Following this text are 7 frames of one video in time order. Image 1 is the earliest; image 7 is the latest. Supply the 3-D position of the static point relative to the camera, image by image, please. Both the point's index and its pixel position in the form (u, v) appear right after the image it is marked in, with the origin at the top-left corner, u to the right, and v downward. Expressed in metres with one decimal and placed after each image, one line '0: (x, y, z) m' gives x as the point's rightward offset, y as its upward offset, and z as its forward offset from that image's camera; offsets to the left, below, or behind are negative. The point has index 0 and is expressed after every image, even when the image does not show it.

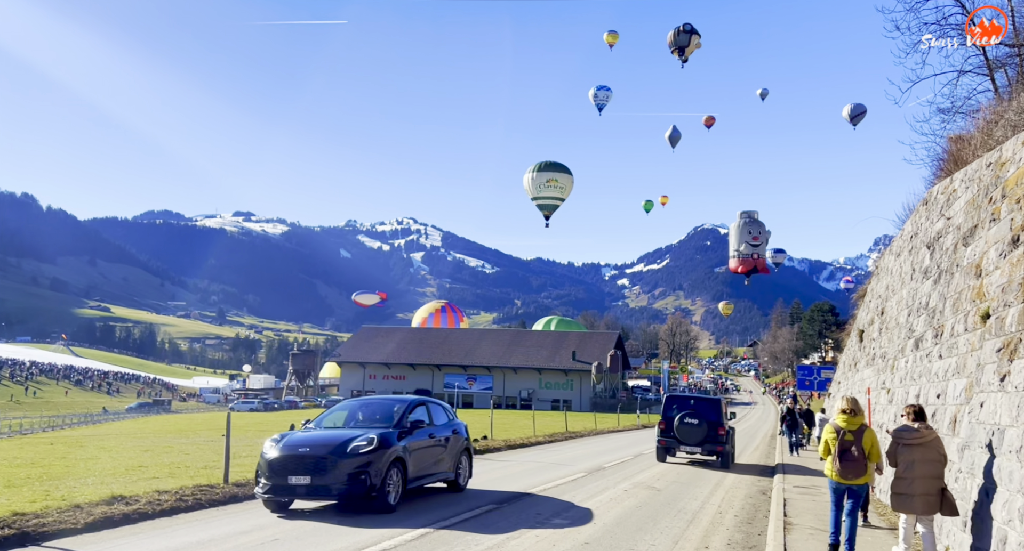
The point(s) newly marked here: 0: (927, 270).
0: (+7.1, +0.1, +16.4) m
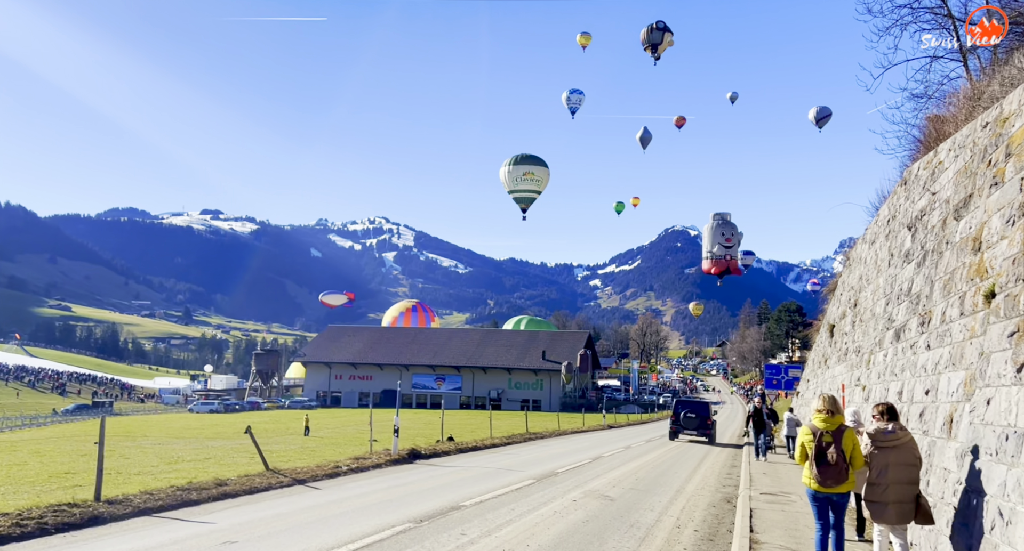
0: (+6.1, +0.3, +14.9) m
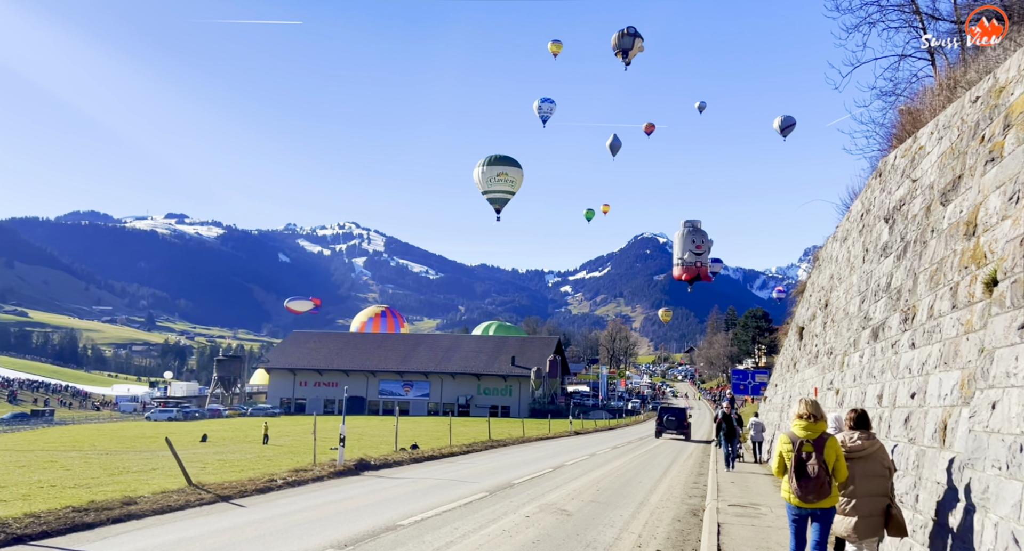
0: (+5.4, +0.4, +13.8) m
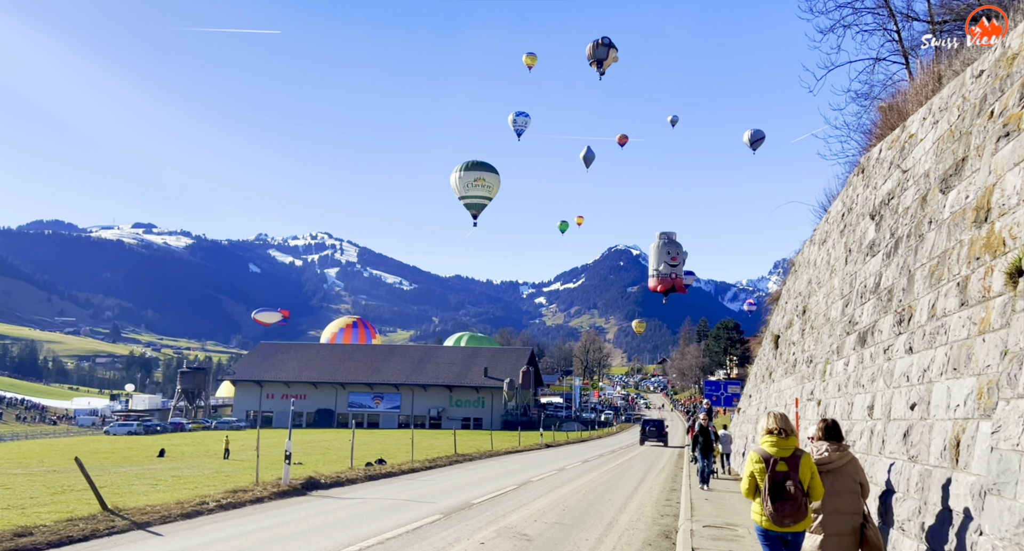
0: (+4.8, +0.4, +12.8) m
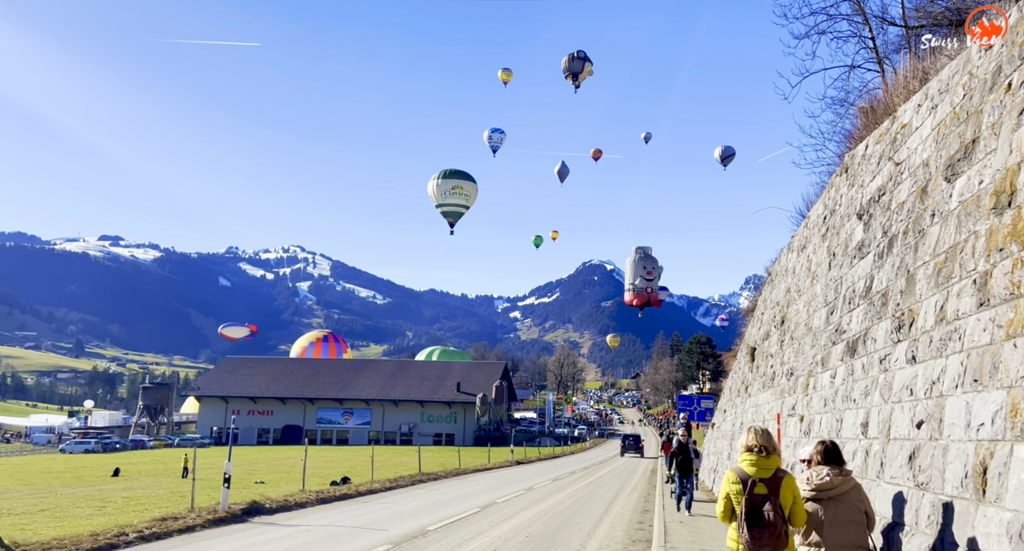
0: (+4.2, +0.3, +11.7) m
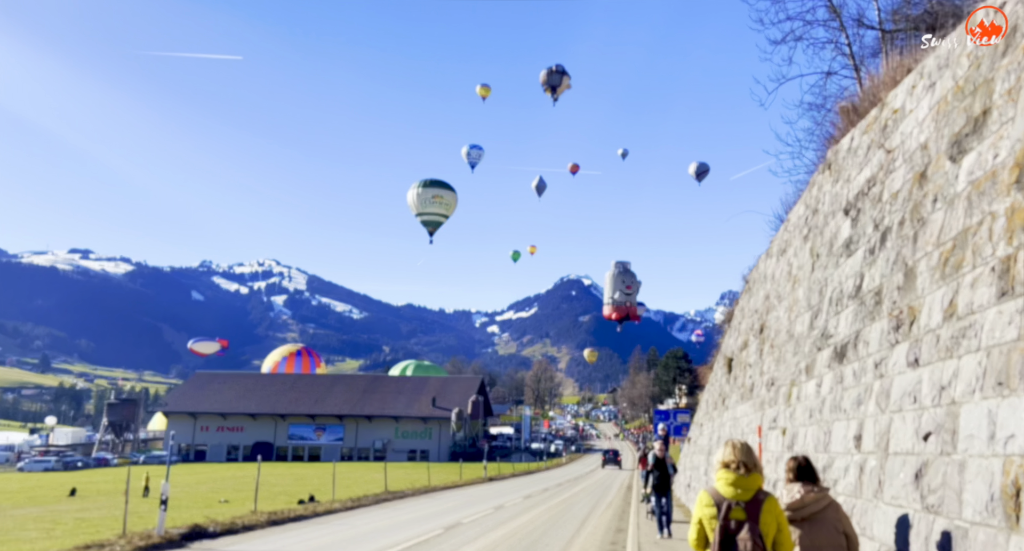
0: (+3.7, +0.3, +10.7) m
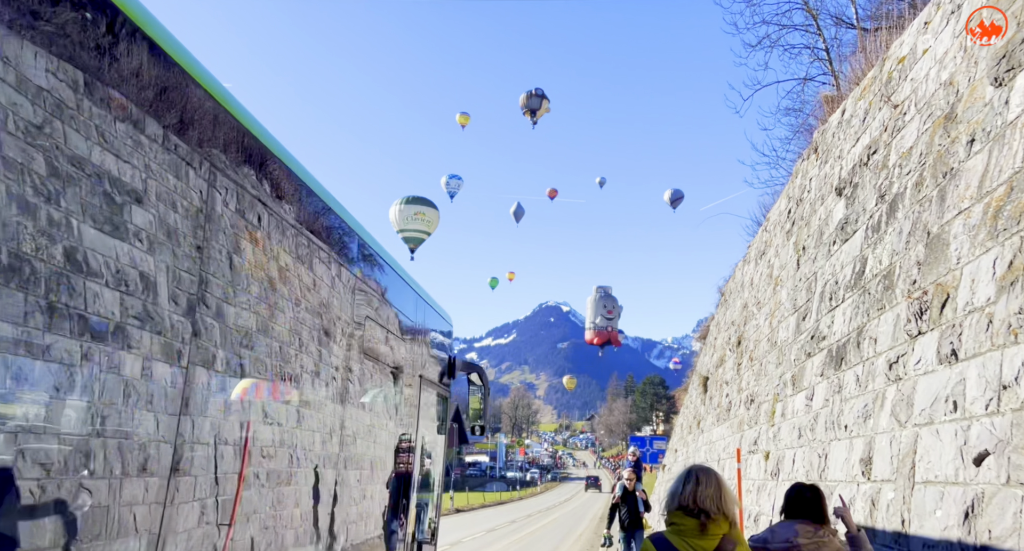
0: (+3.0, +0.4, +8.8) m
